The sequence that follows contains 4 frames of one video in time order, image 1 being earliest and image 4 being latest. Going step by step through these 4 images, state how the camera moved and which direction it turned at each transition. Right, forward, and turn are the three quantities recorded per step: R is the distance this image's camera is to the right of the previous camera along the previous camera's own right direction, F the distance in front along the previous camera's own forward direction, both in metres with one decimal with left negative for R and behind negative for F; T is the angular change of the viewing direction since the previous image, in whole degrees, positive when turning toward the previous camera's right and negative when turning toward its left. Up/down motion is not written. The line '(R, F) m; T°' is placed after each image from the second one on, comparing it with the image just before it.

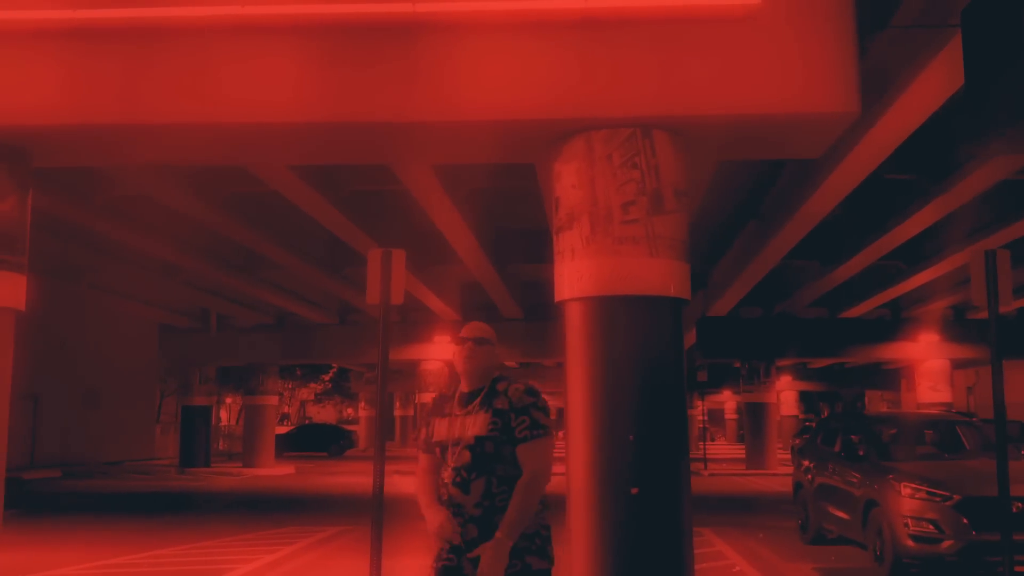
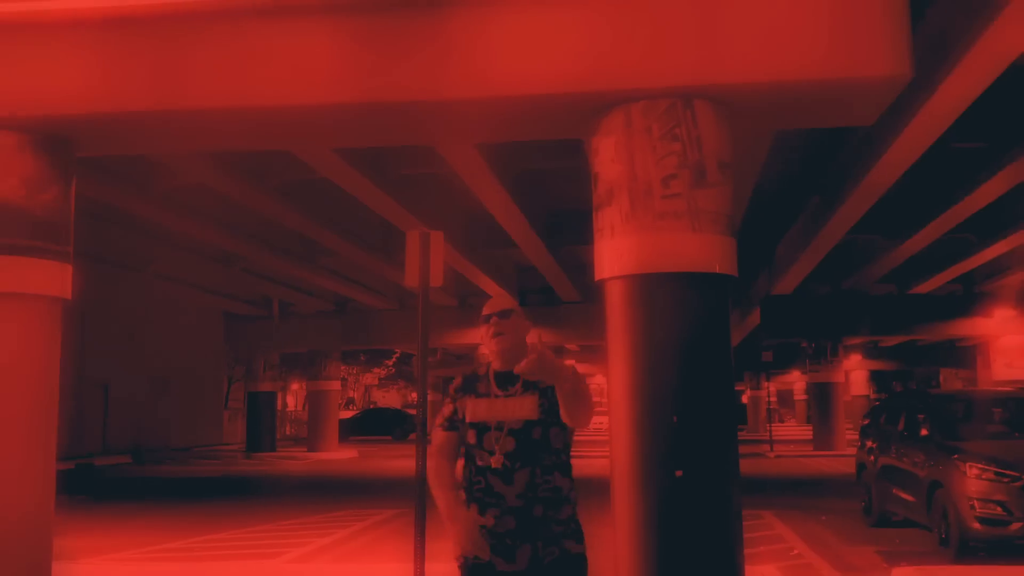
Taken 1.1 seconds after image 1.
(+0.2, +0.2) m; -4°
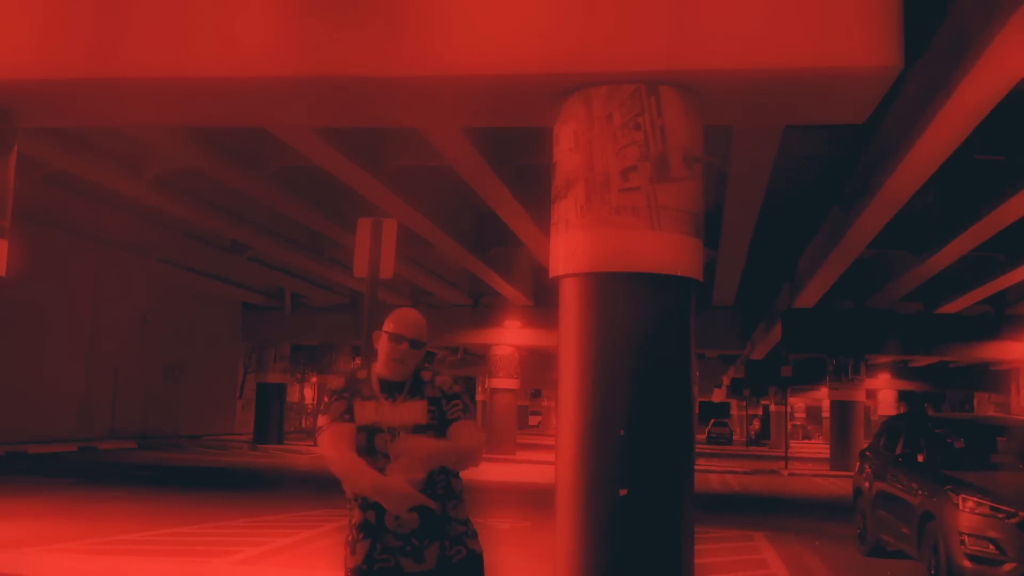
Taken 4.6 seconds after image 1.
(+0.6, +0.5) m; -2°
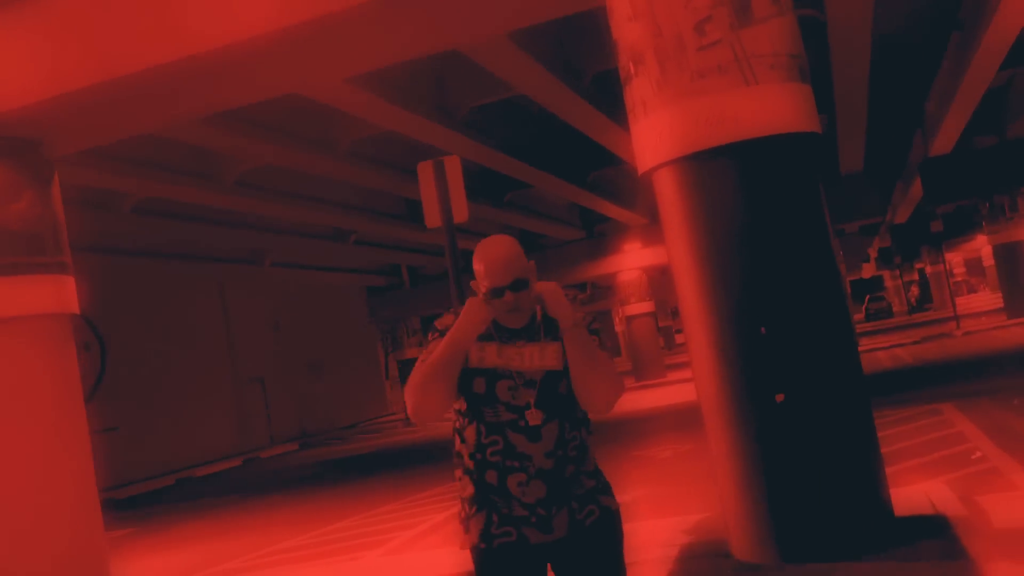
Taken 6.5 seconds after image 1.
(+0.2, +0.9) m; -8°
